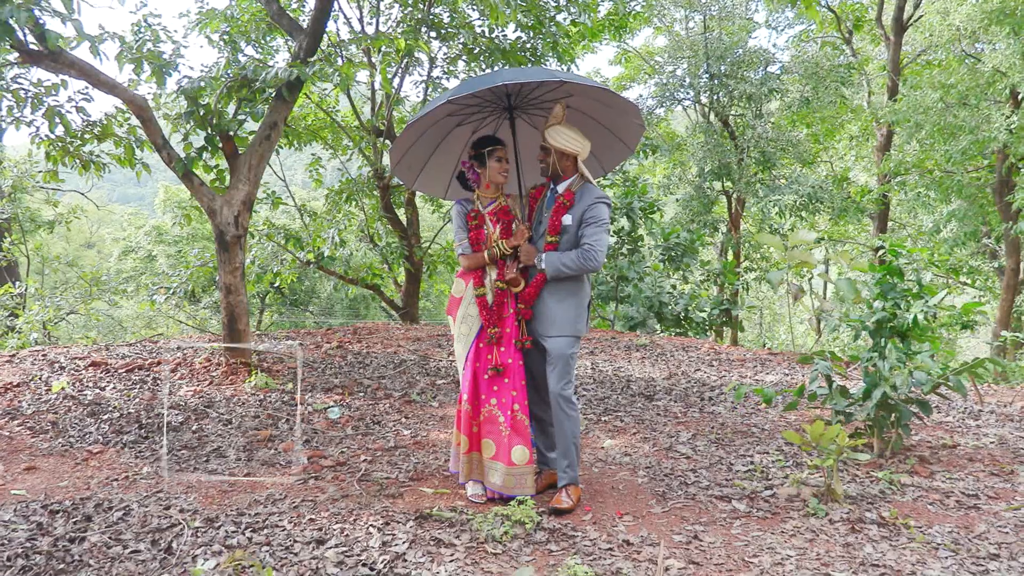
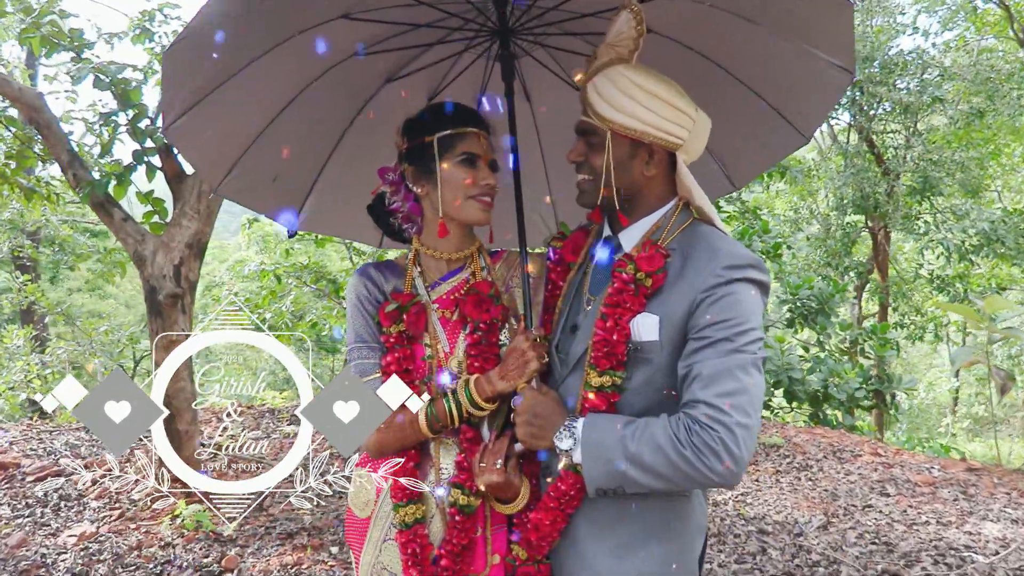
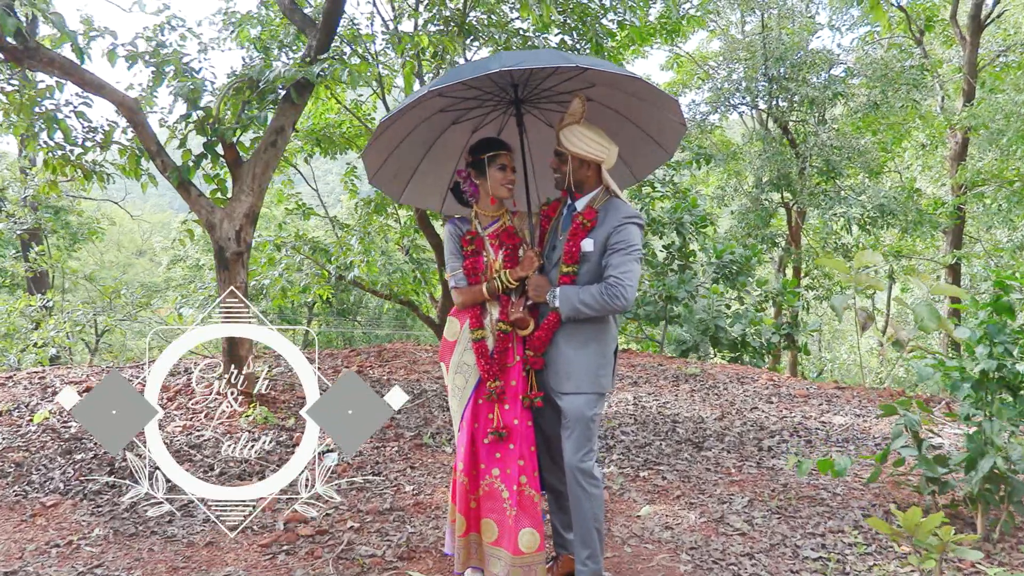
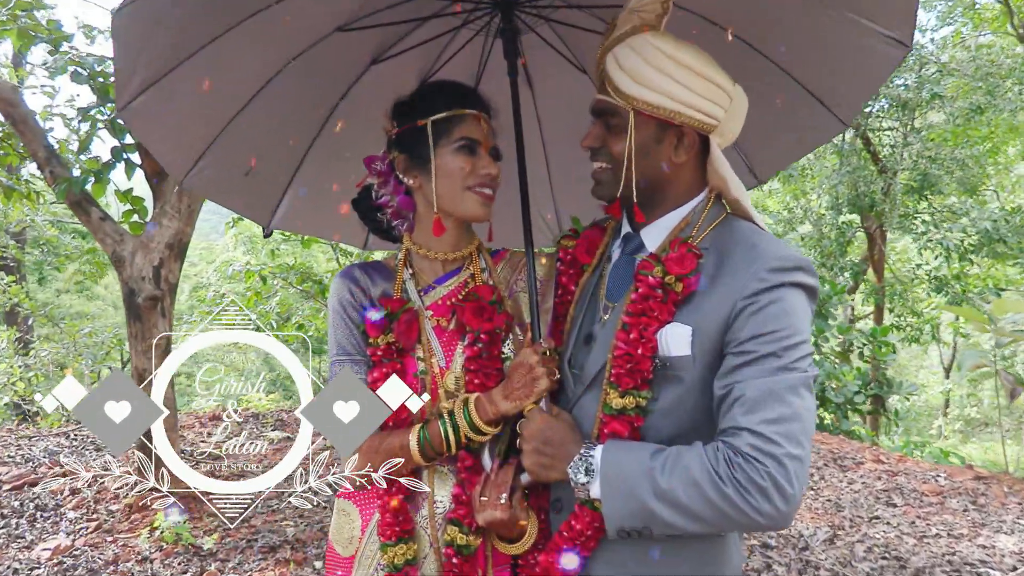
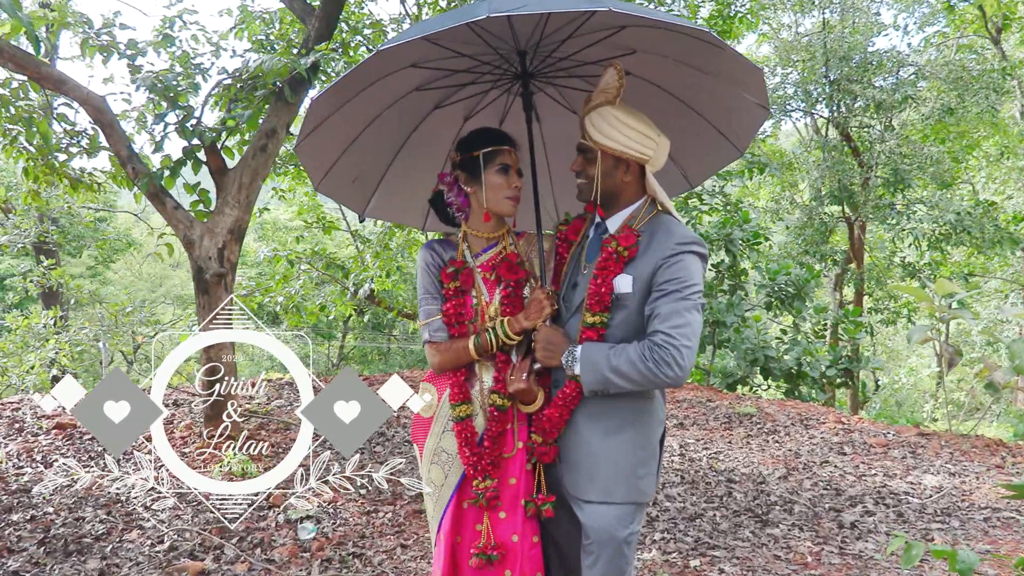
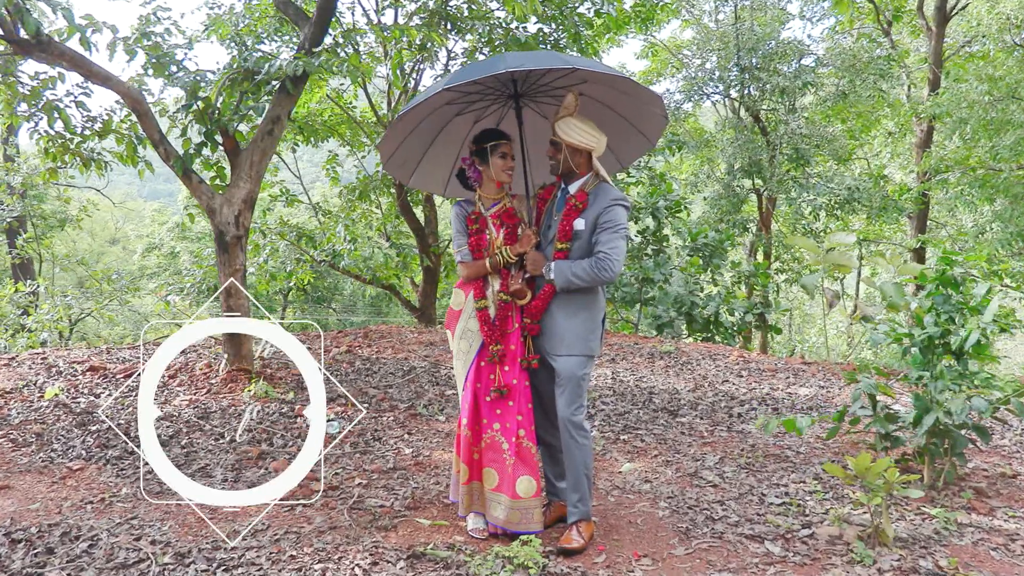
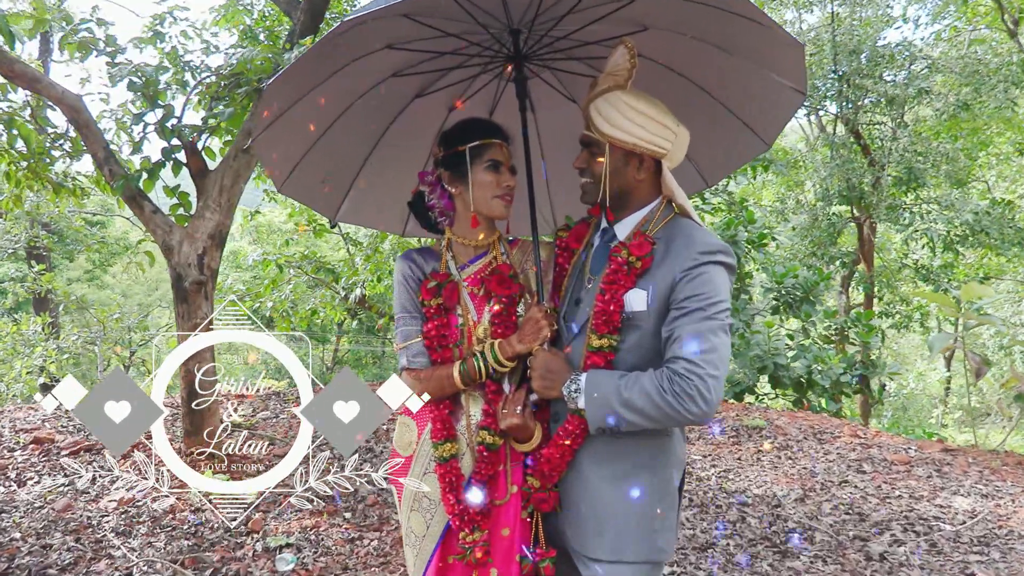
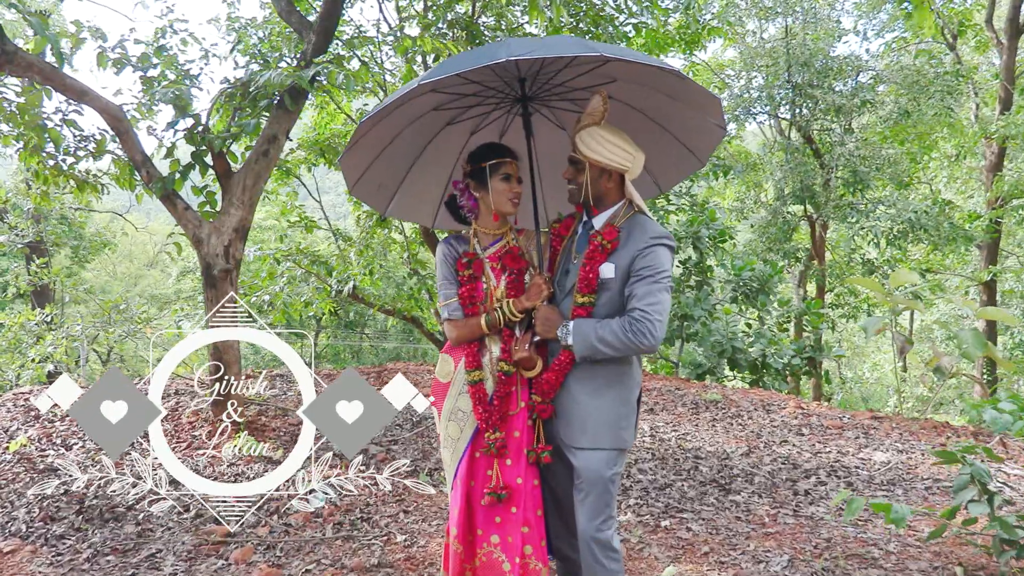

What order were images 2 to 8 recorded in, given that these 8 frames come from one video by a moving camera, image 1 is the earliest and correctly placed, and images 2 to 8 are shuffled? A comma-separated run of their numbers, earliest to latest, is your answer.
6, 3, 8, 5, 7, 2, 4
